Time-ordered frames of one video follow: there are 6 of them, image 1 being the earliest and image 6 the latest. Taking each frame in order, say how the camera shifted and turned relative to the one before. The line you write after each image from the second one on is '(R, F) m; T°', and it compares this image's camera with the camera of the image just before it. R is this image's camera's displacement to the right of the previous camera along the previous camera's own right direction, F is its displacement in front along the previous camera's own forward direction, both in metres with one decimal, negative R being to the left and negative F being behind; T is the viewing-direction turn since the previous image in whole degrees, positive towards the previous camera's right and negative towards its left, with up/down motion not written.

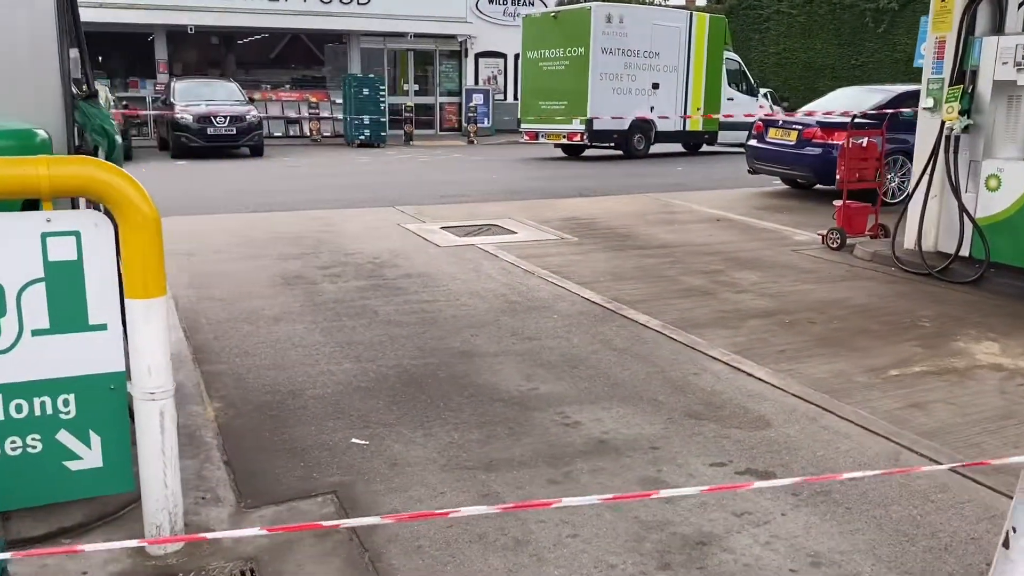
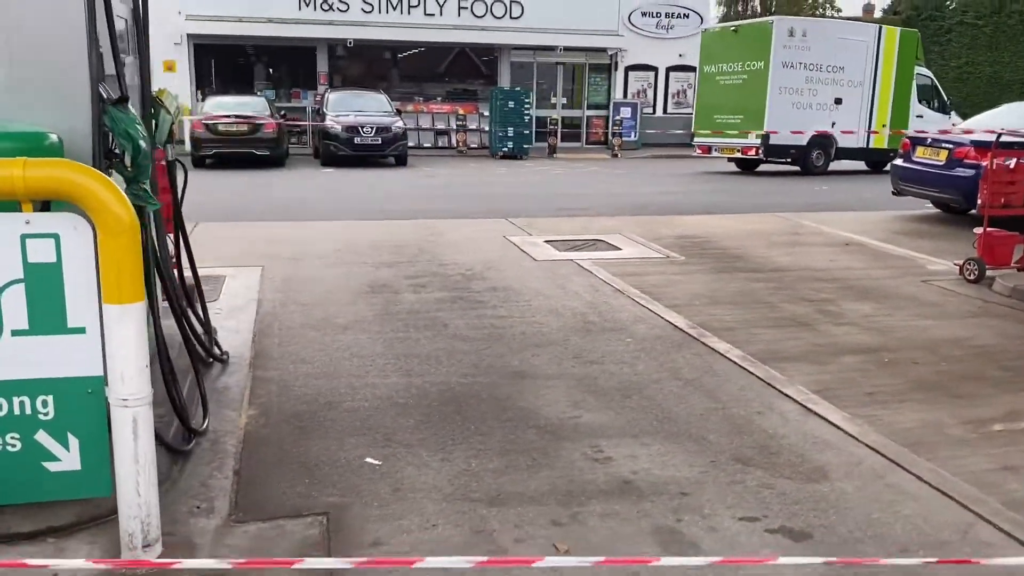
(+0.5, +0.3) m; -10°
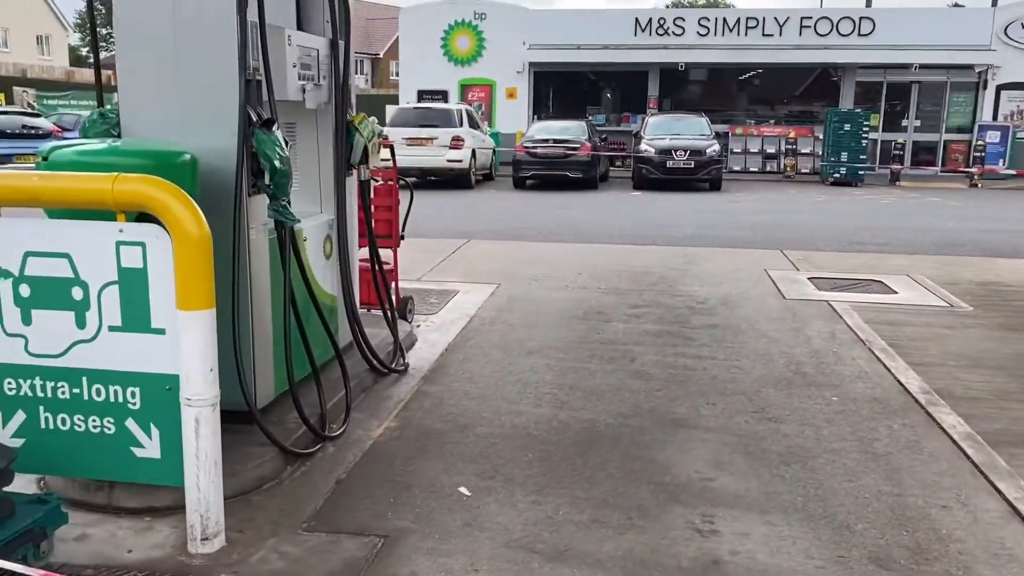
(+0.9, +0.4) m; -22°
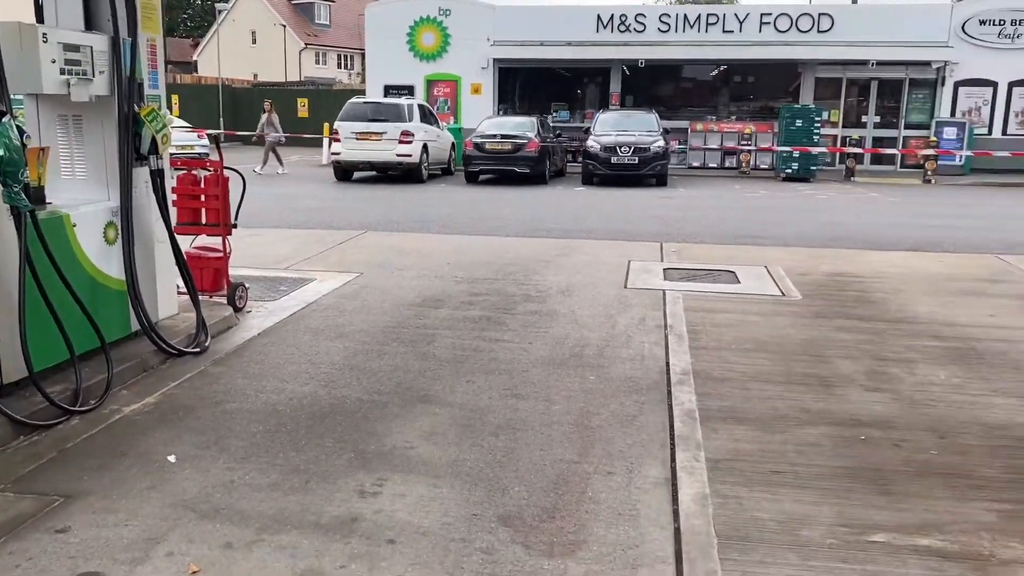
(+1.3, -0.3) m; 0°
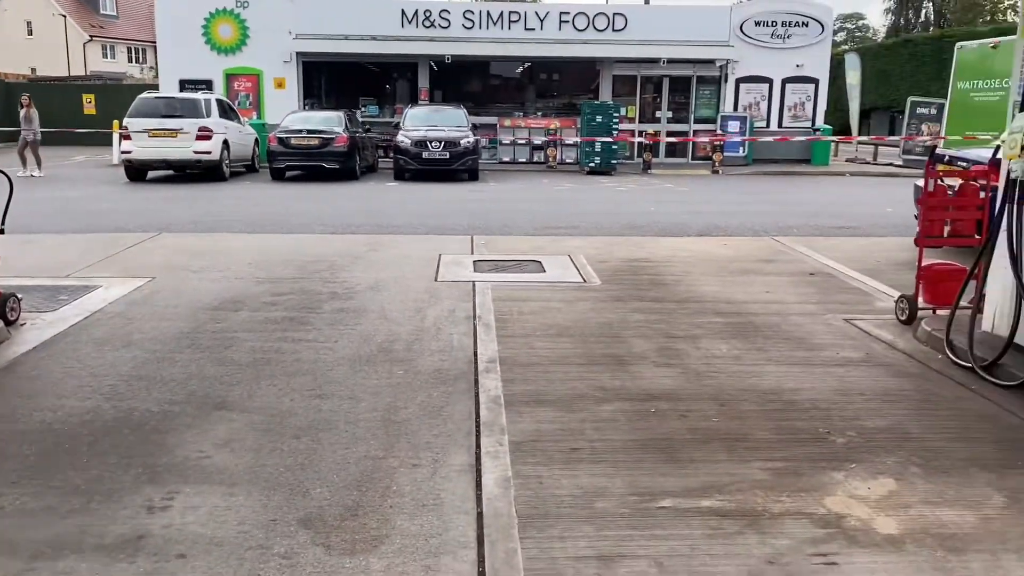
(+0.1, 0.0) m; +12°
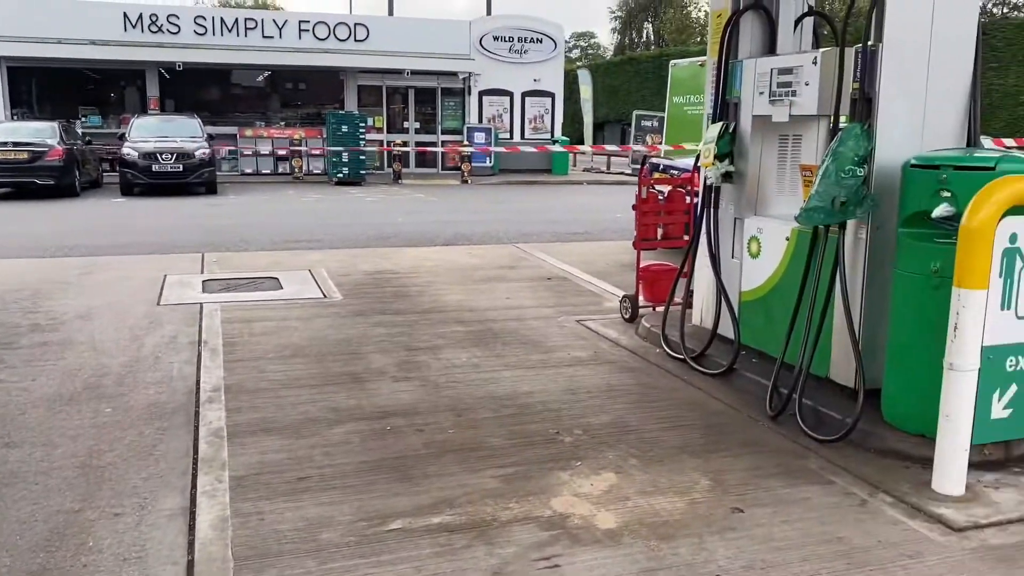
(+0.2, +0.1) m; +16°
